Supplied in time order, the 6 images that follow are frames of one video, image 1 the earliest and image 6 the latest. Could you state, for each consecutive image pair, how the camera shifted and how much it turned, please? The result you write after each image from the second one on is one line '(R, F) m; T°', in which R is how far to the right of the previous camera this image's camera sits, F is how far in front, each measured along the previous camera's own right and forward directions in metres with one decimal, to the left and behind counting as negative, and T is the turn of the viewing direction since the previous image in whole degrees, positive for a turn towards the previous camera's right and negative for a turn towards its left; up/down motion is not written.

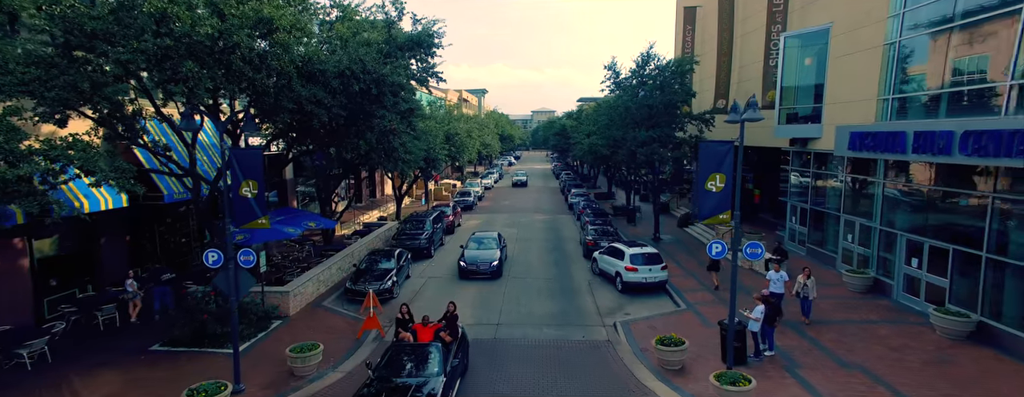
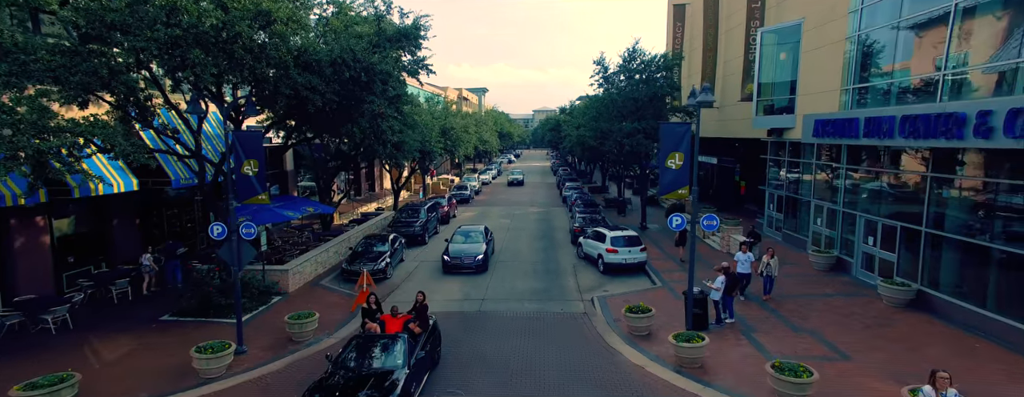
(+0.6, -1.1) m; 0°
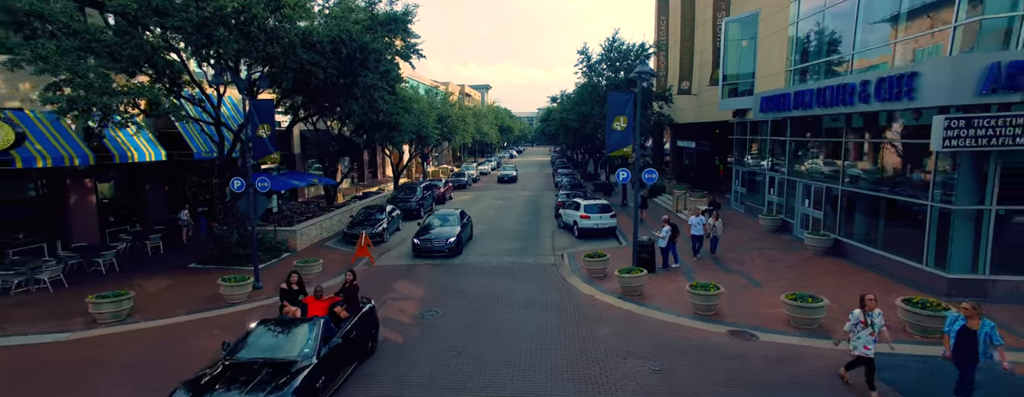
(+0.9, -2.3) m; -1°
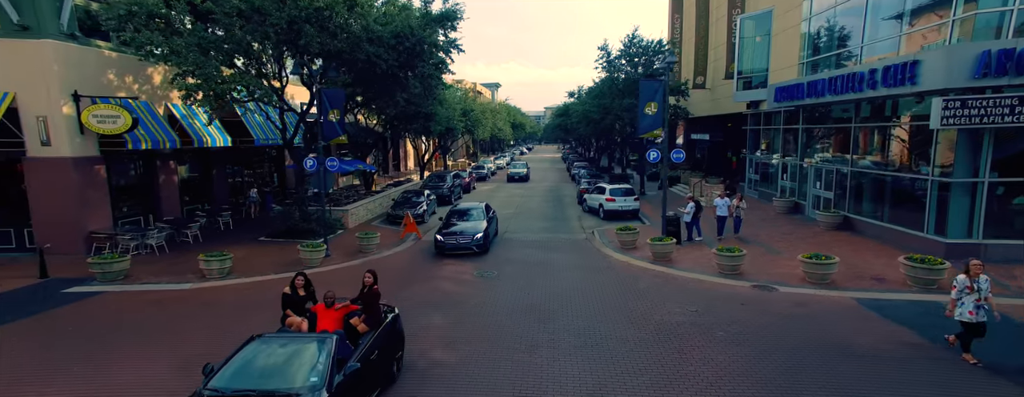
(-1.1, -1.7) m; -1°
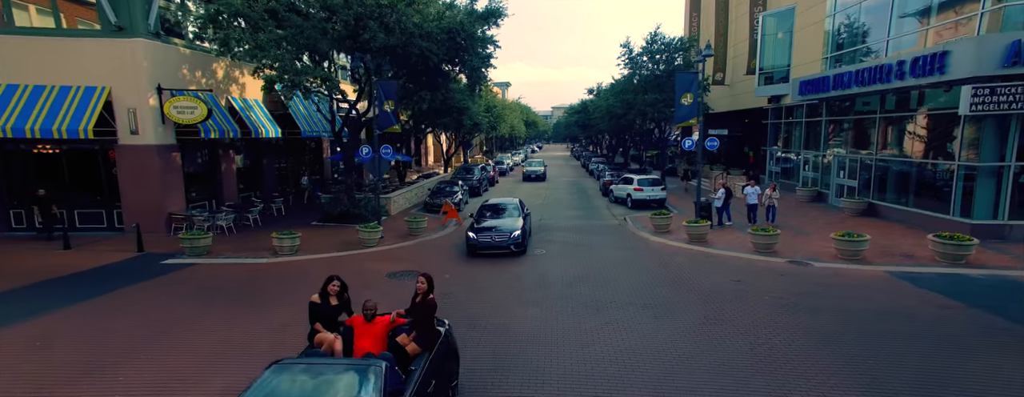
(-1.2, -1.0) m; -1°
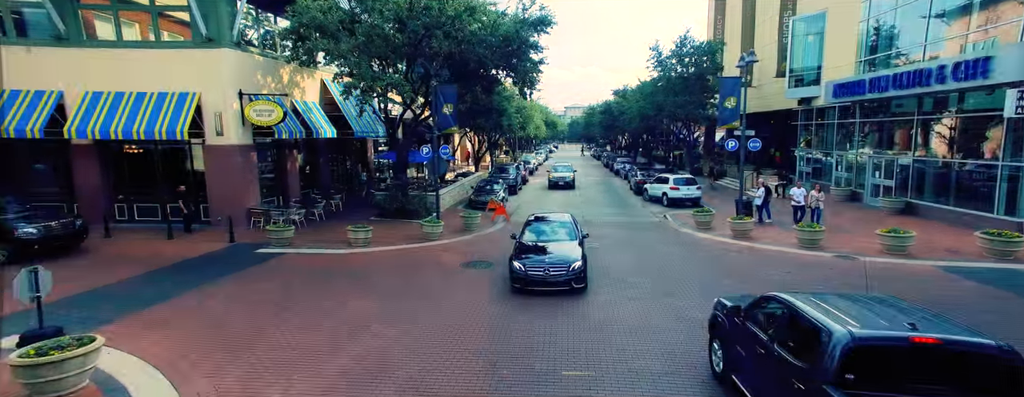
(-1.4, -1.0) m; -1°
